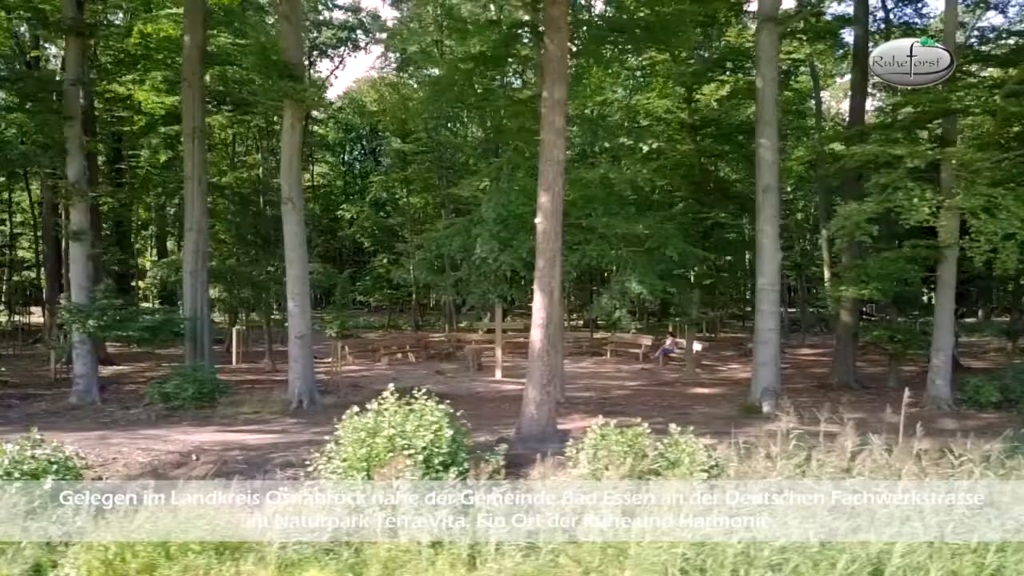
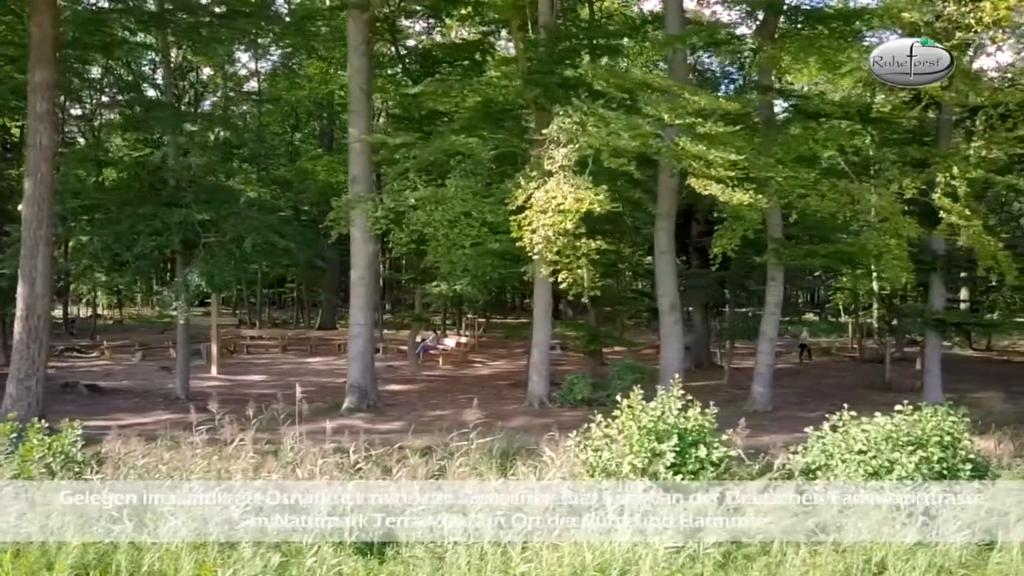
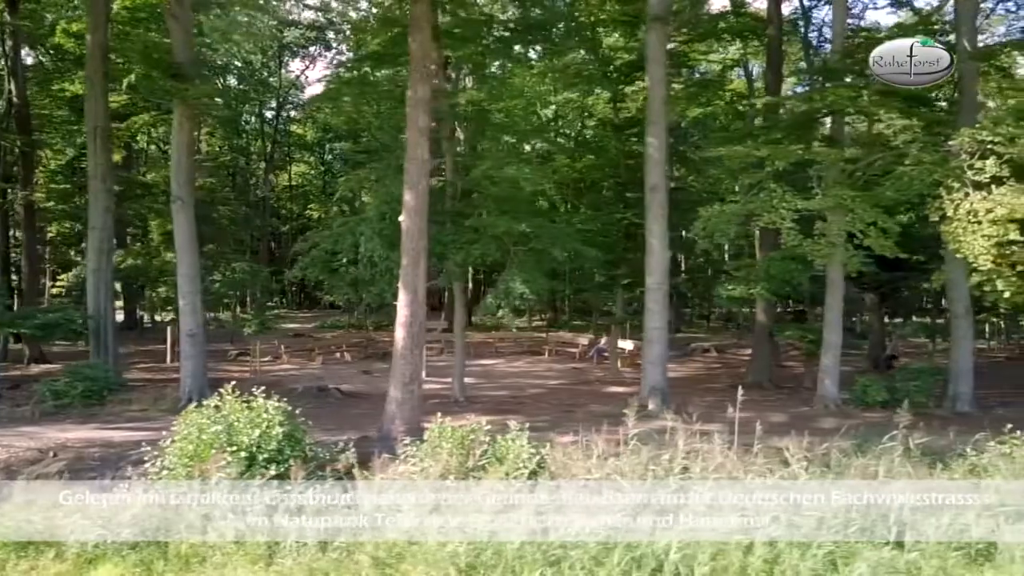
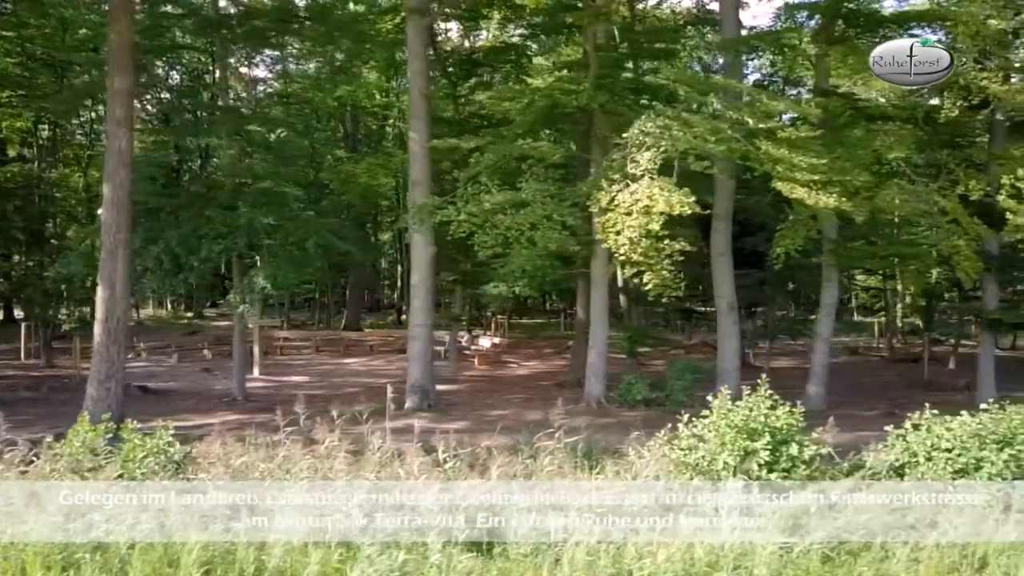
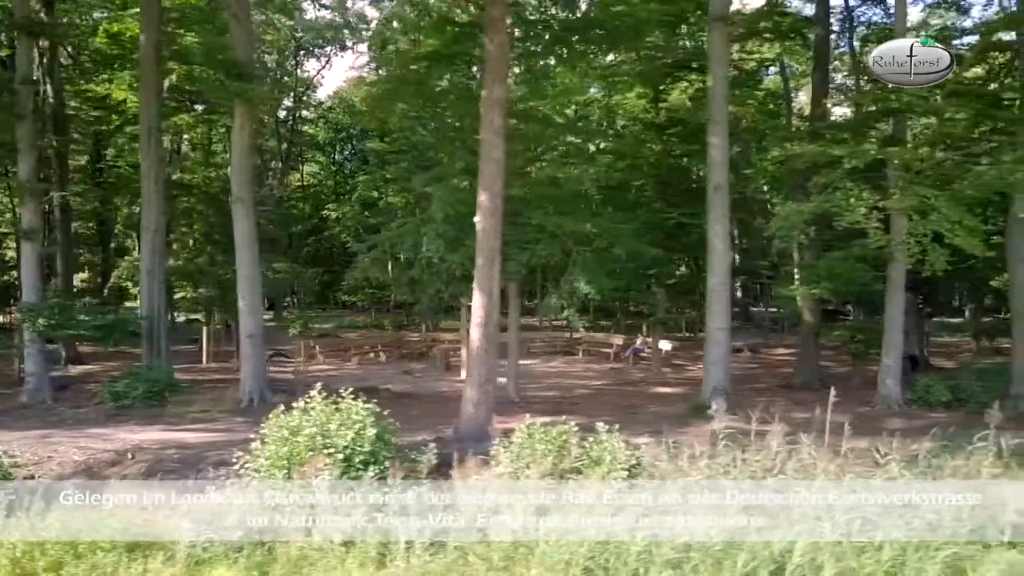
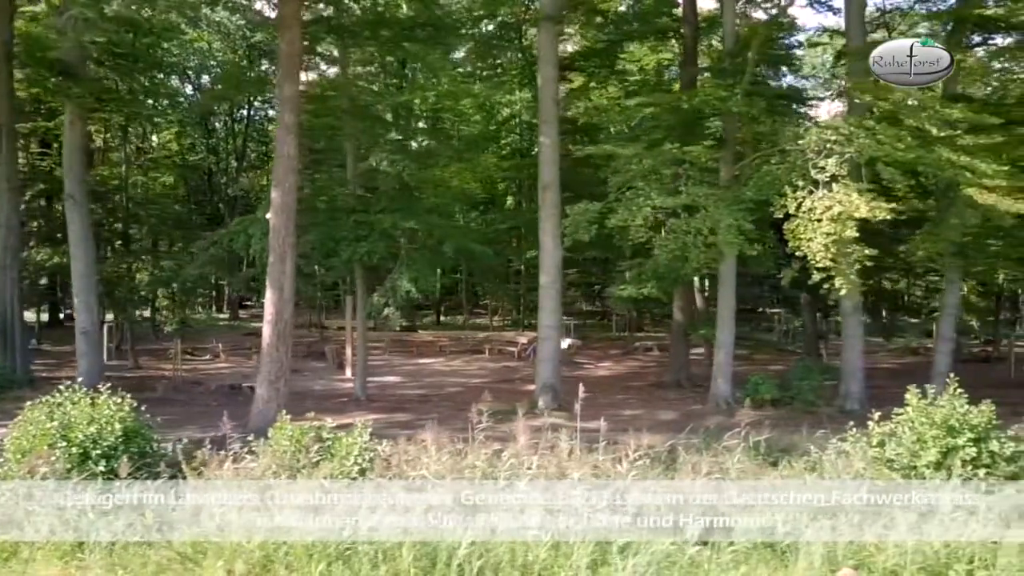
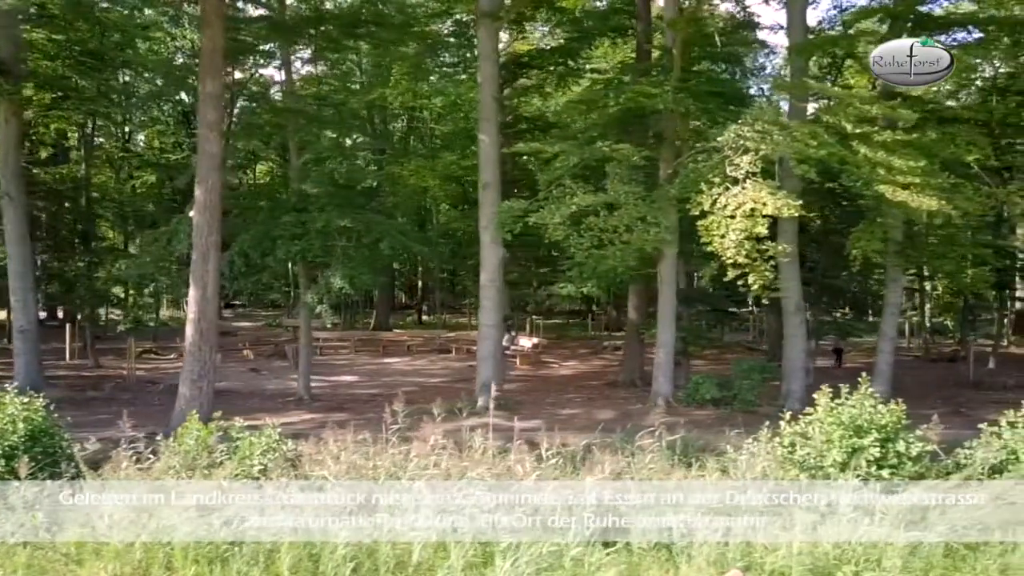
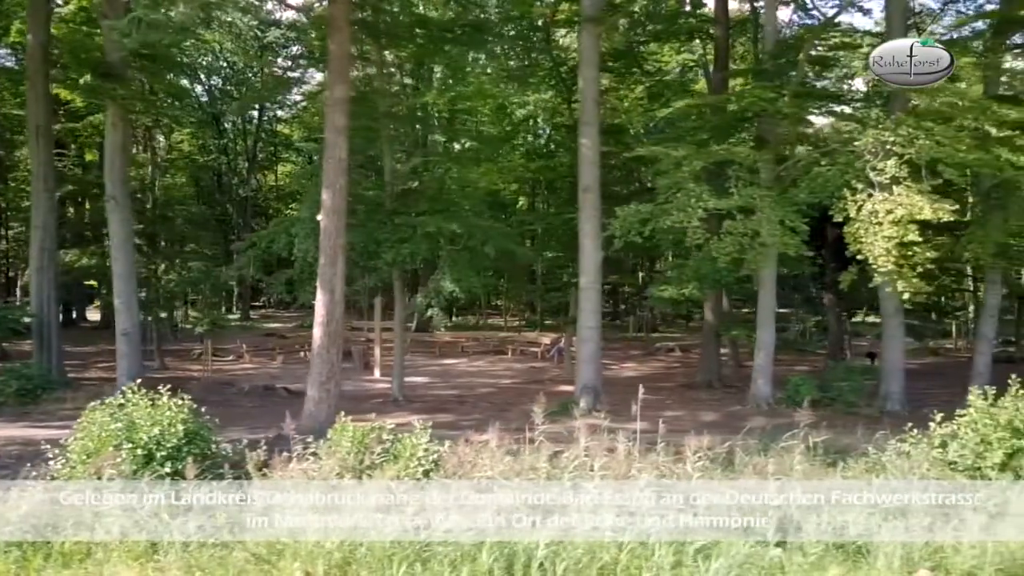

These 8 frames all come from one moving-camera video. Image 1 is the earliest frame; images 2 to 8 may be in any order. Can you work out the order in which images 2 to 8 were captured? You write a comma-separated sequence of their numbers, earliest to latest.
5, 3, 8, 6, 7, 4, 2
